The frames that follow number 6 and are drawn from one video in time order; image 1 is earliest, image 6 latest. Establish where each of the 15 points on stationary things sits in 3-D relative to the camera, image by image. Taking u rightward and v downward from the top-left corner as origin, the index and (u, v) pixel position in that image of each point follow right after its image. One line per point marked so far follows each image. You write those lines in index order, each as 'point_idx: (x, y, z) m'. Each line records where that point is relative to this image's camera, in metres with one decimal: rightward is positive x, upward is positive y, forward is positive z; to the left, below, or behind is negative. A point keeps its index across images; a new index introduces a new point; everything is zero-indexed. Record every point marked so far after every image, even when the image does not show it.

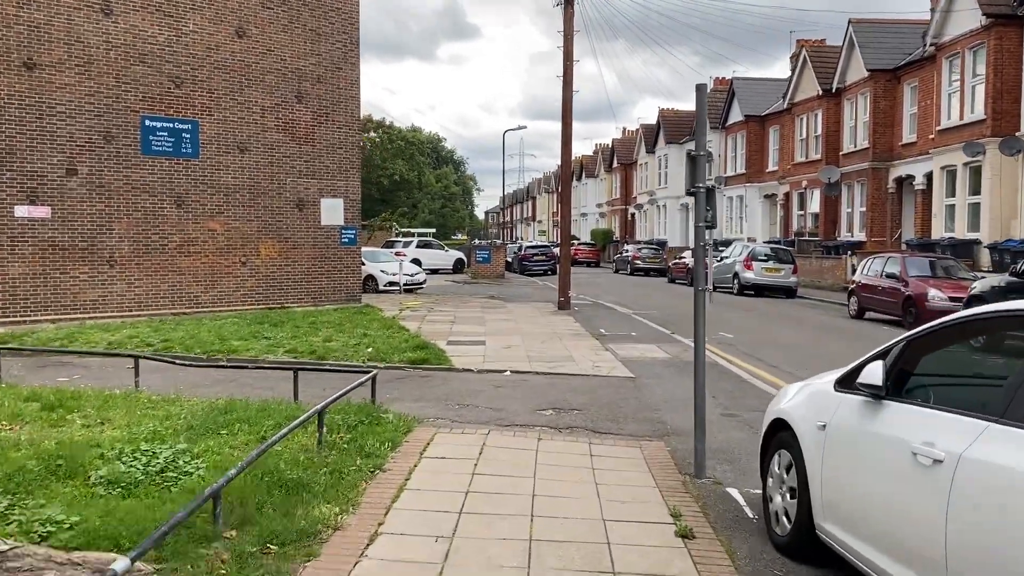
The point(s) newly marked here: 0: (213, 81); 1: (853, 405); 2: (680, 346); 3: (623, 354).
0: (-6.1, +4.2, +17.0) m
1: (+1.5, -0.5, +3.7) m
2: (+2.4, -0.9, +12.0) m
3: (+1.5, -0.9, +11.3) m
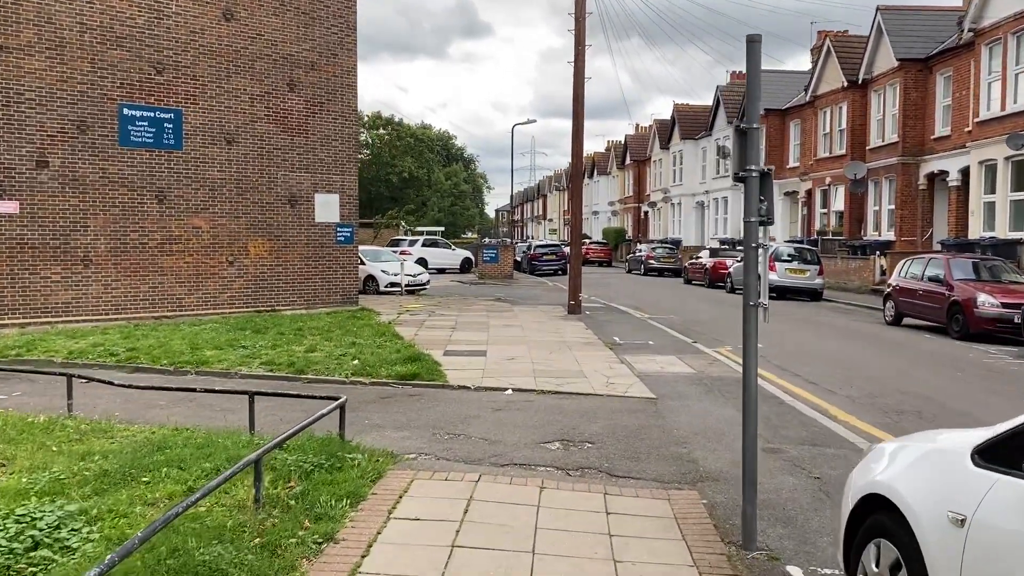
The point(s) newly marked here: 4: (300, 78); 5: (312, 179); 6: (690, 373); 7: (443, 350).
0: (-6.0, +4.2, +15.8) m
1: (+1.5, -0.6, +2.4) m
2: (+2.5, -0.9, +10.7) m
3: (+1.5, -1.0, +10.1) m
4: (-4.4, +4.3, +17.0) m
5: (-4.2, +2.3, +17.3) m
6: (+2.0, -1.0, +9.6) m
7: (-0.9, -0.8, +11.3) m
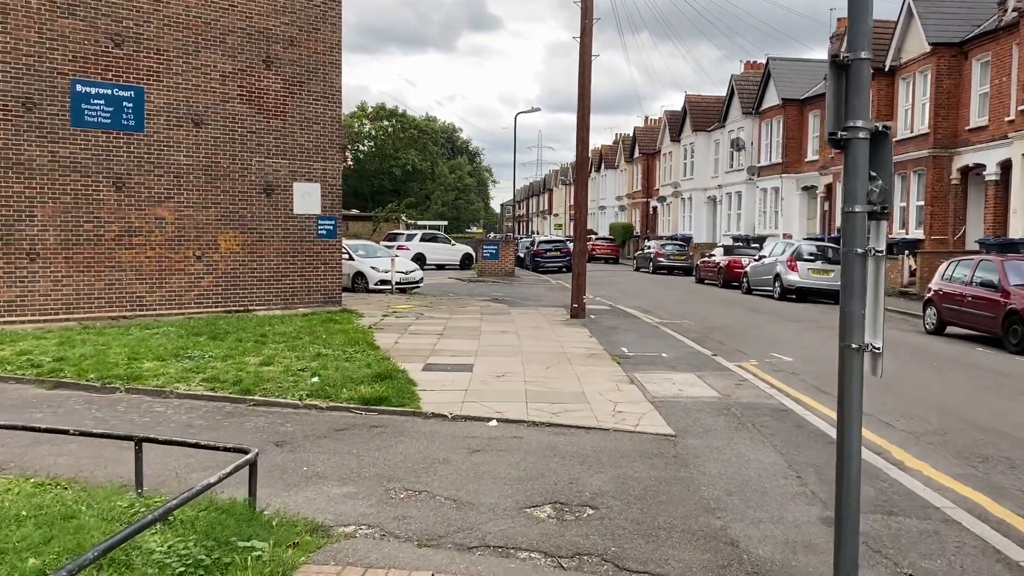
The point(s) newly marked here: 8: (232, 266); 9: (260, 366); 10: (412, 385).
0: (-6.0, +4.2, +14.2) m
1: (+1.3, -0.7, +0.8) m
2: (+2.3, -1.0, +9.1) m
3: (+1.4, -1.0, +8.5) m
4: (-4.4, +4.3, +15.4) m
5: (-4.2, +2.3, +15.7) m
6: (+1.9, -1.1, +8.0) m
7: (-1.0, -0.9, +9.7) m
8: (-5.1, +0.4, +15.2) m
9: (-2.7, -0.8, +9.0) m
10: (-1.0, -1.0, +8.3) m
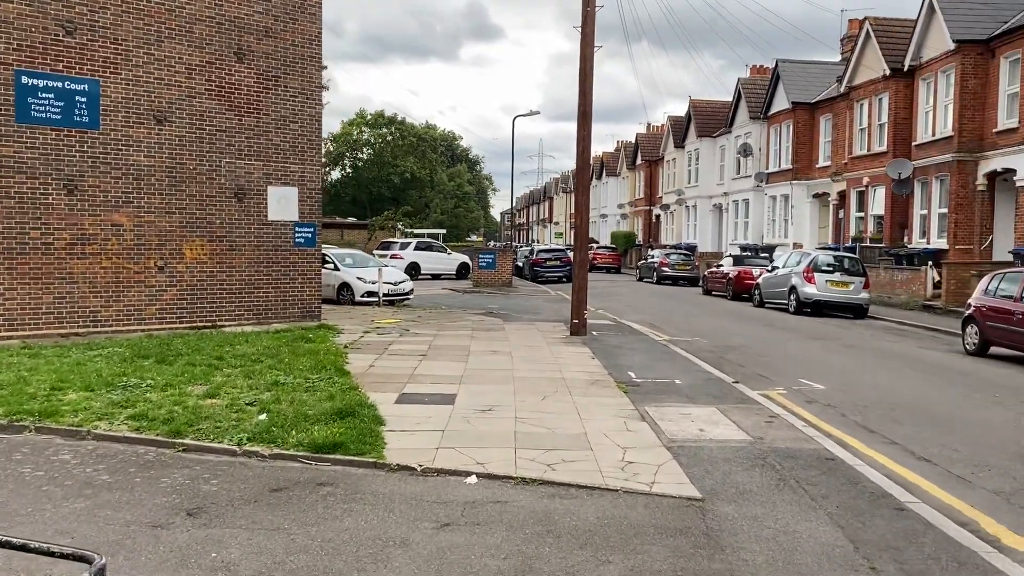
0: (-6.1, +4.0, +12.9) m
1: (+1.2, -0.8, -0.6) m
2: (+2.2, -1.2, +7.7) m
3: (+1.3, -1.2, +7.1) m
4: (-4.5, +4.1, +14.1) m
5: (-4.3, +2.1, +14.4) m
6: (+1.8, -1.2, +6.6) m
7: (-1.1, -1.1, +8.3) m
8: (-5.2, +0.2, +13.8) m
9: (-2.8, -1.0, +7.6) m
10: (-1.1, -1.1, +6.9) m
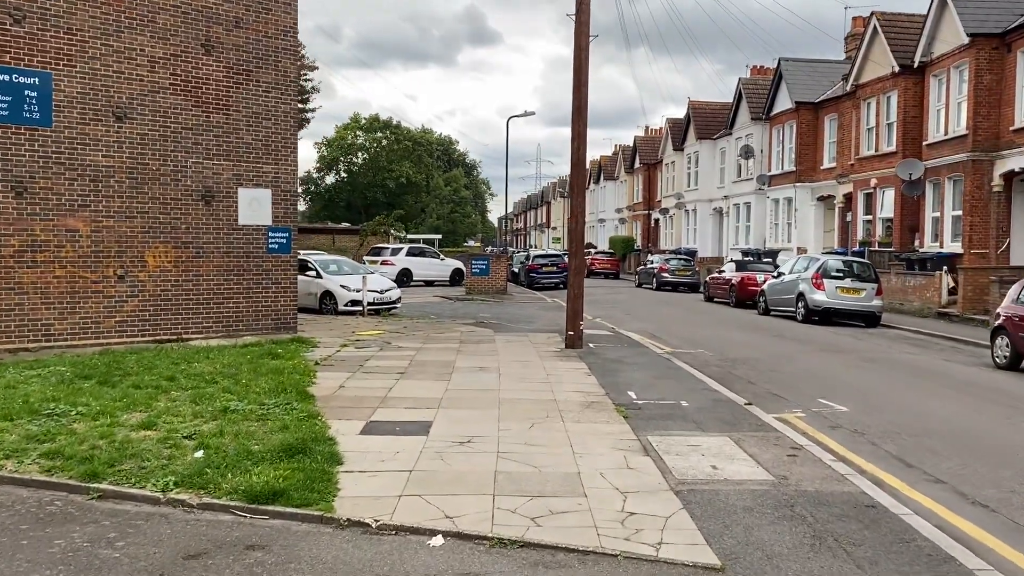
0: (-6.2, +3.9, +11.9) m
1: (+1.1, -0.8, -1.6) m
2: (+2.1, -1.2, +6.7) m
3: (+1.2, -1.3, +6.0) m
4: (-4.6, +3.9, +13.1) m
5: (-4.4, +1.9, +13.3) m
6: (+1.7, -1.3, +5.6) m
7: (-1.3, -1.2, +7.3) m
8: (-5.4, 0.0, +12.8) m
9: (-3.0, -1.1, +6.6) m
10: (-1.2, -1.2, +5.8) m
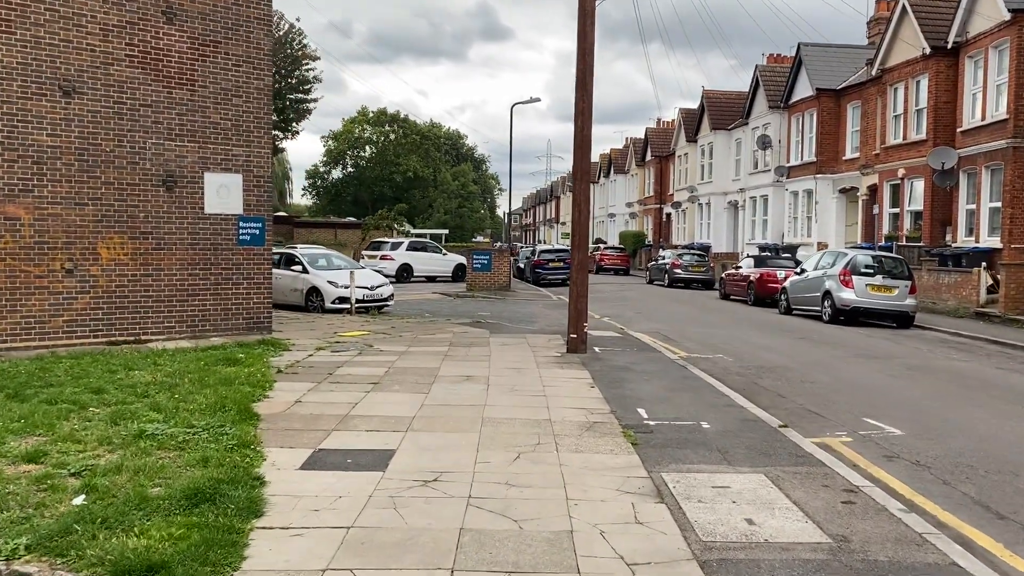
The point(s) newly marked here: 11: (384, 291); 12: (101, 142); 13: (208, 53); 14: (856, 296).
0: (-6.3, +3.9, +10.5) m
1: (+0.8, -0.9, -3.0) m
2: (+2.0, -1.2, +5.3) m
3: (+1.0, -1.3, +4.6) m
4: (-4.7, +4.0, +11.7) m
5: (-4.5, +2.0, +12.0) m
6: (+1.5, -1.3, +4.2) m
7: (-1.4, -1.1, +5.9) m
8: (-5.4, +0.1, +11.5) m
9: (-3.1, -1.1, +5.2) m
10: (-1.4, -1.2, +4.5) m
11: (-2.7, -0.1, +17.6) m
12: (-5.5, +2.0, +11.2) m
13: (-4.3, +3.4, +12.0) m
14: (+6.7, -0.2, +16.2) m
